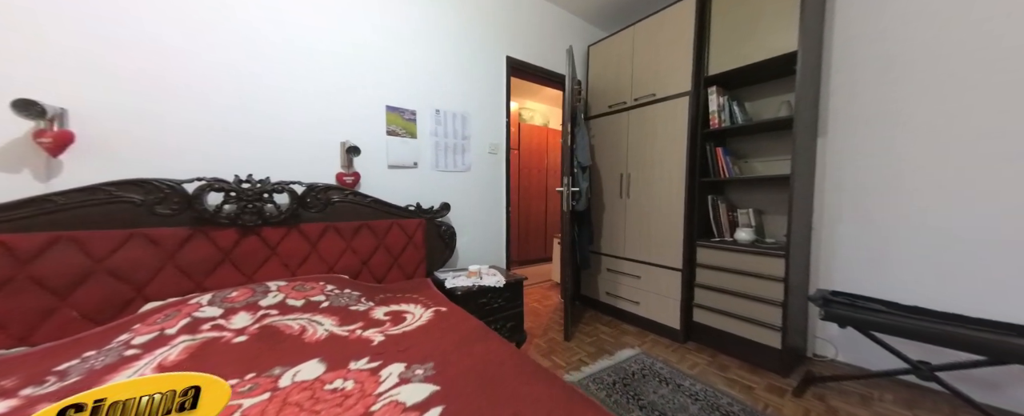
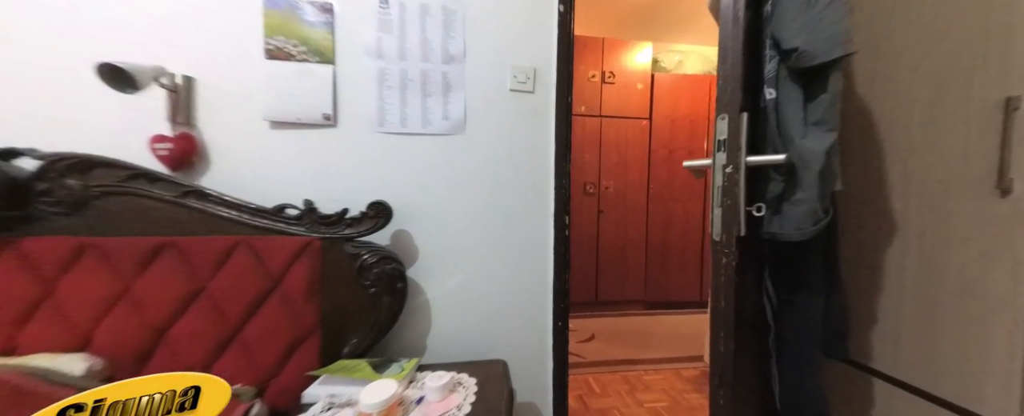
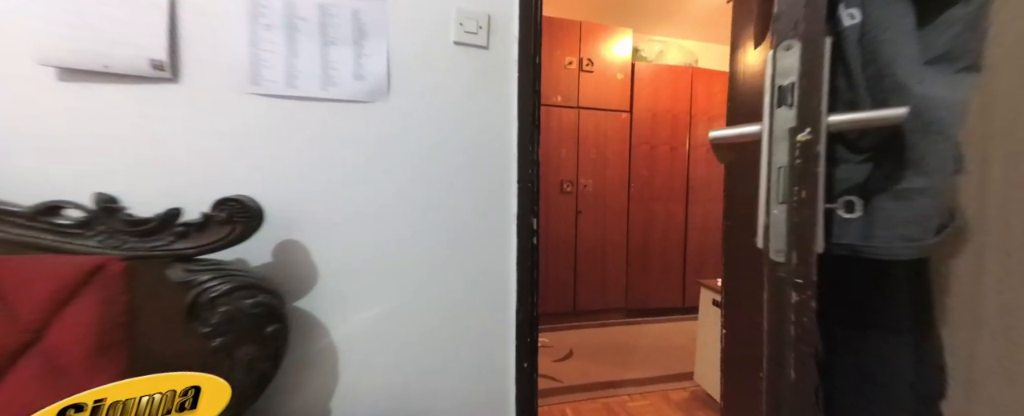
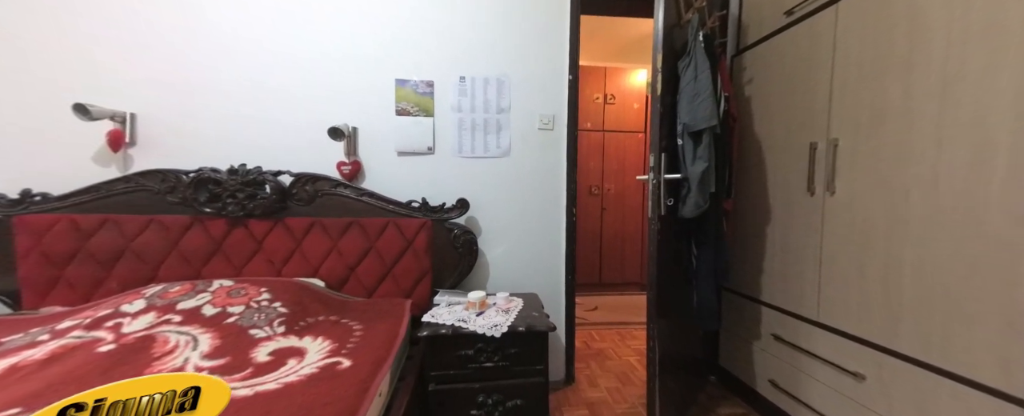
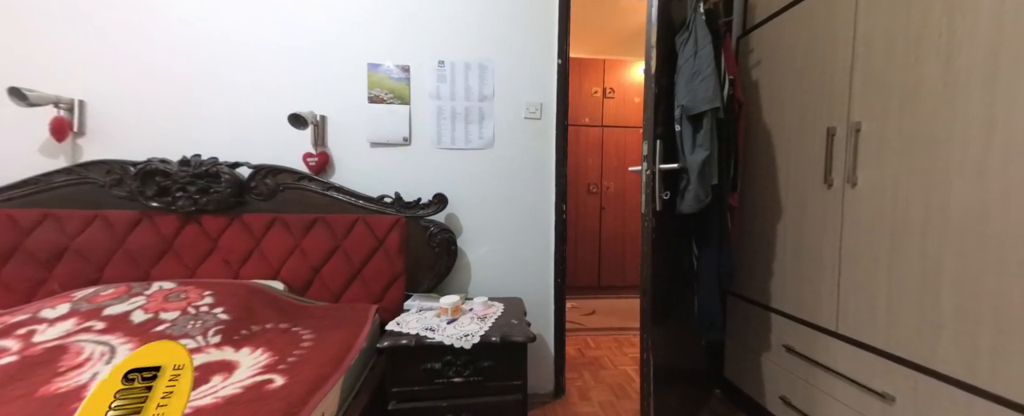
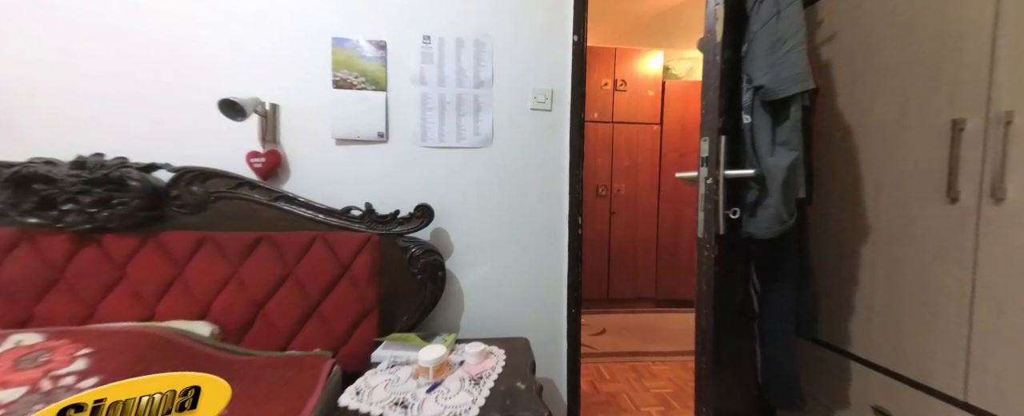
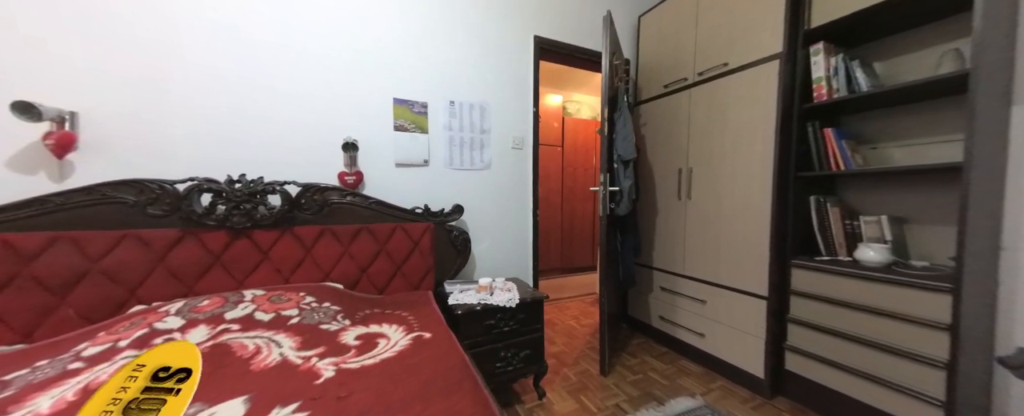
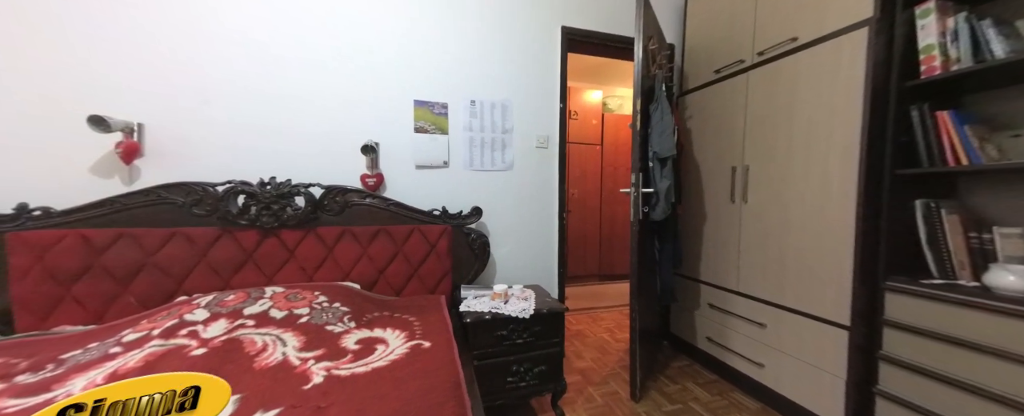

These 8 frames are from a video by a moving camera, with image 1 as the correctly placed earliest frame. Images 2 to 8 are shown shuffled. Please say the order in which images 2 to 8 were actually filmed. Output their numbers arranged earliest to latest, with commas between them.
7, 8, 4, 5, 6, 2, 3
